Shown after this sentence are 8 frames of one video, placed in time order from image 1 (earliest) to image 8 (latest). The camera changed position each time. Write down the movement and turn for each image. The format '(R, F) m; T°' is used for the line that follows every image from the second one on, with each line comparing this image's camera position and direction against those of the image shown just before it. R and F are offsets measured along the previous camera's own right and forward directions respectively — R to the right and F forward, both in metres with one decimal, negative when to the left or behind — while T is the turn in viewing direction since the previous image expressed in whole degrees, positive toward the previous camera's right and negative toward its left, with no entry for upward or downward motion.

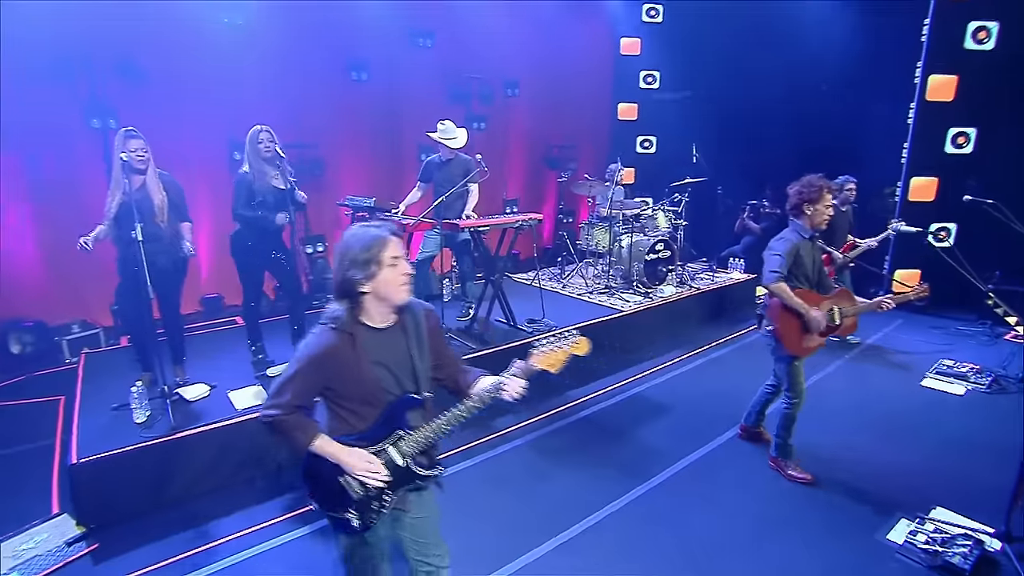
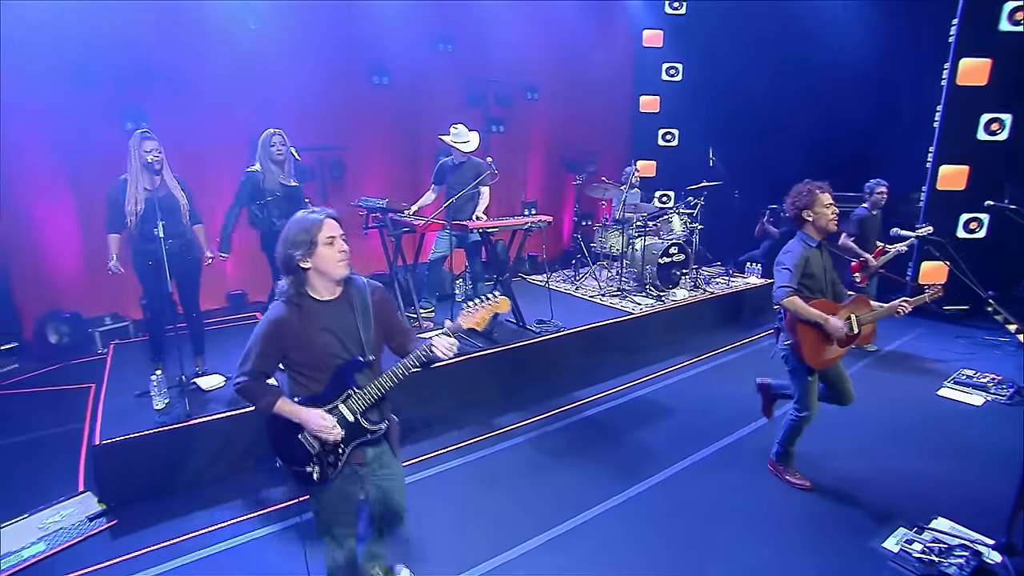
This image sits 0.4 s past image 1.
(+0.2, -0.1) m; -3°
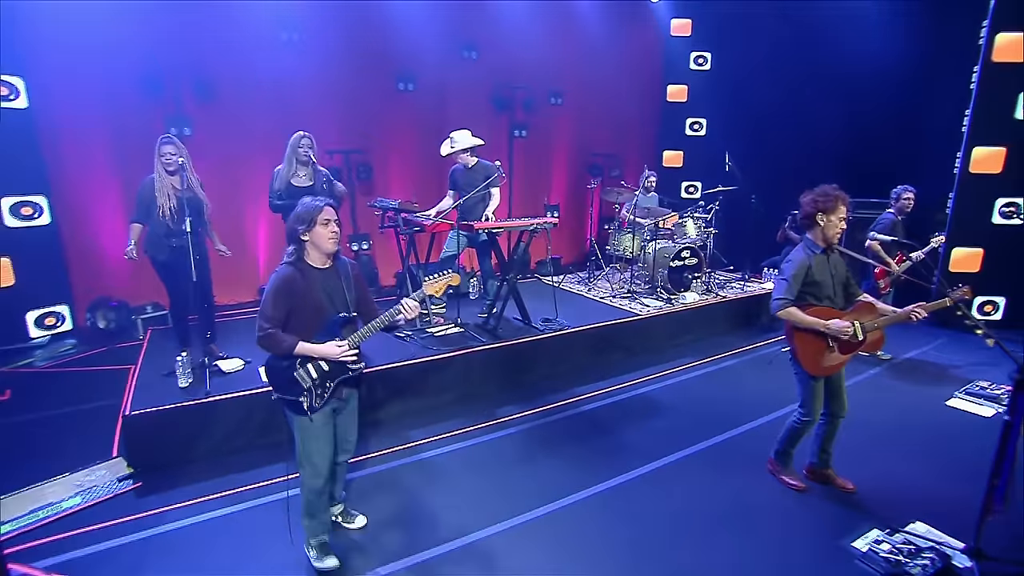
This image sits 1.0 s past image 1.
(+0.3, -0.2) m; -4°
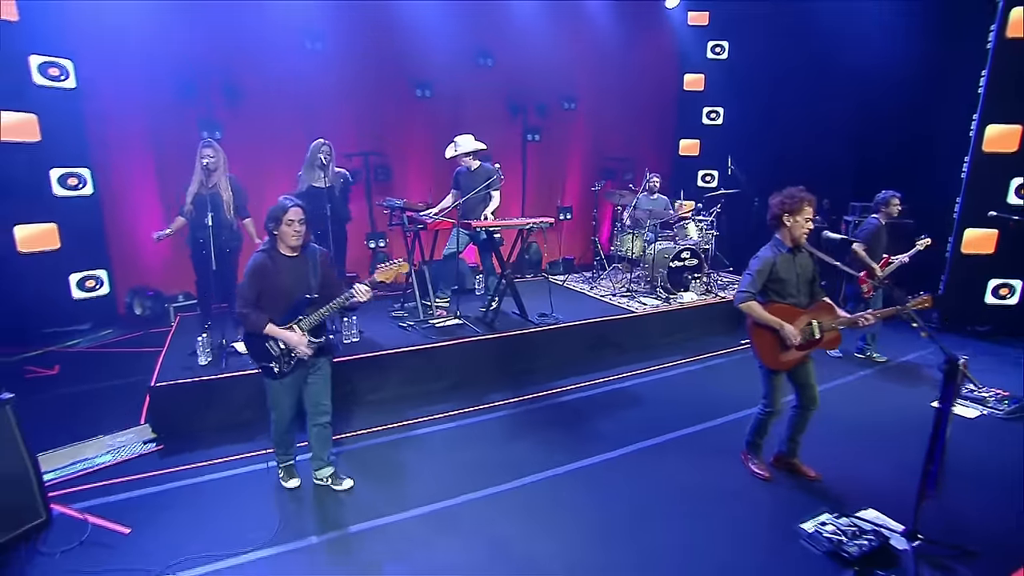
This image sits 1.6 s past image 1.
(+0.4, -0.3) m; -3°
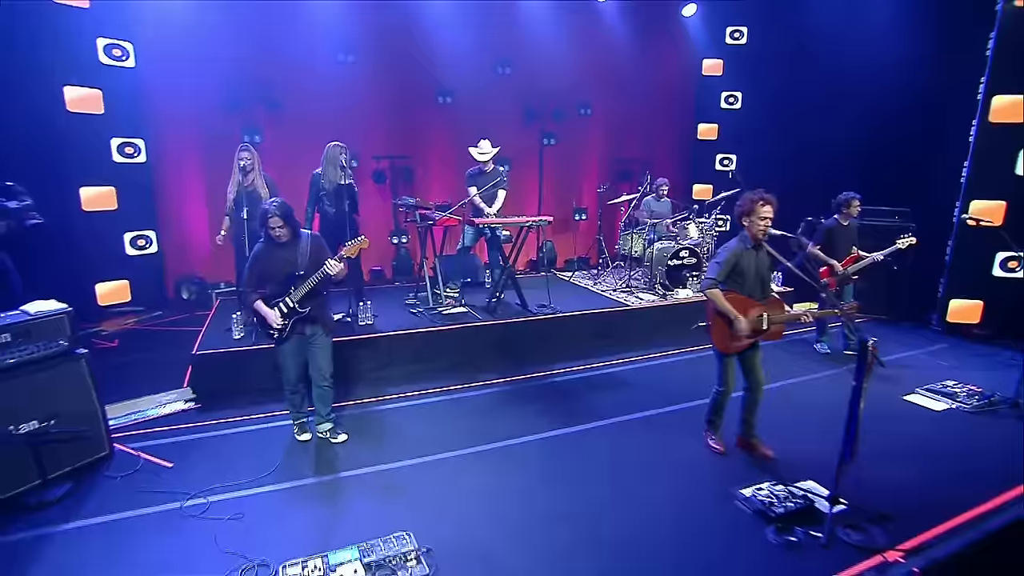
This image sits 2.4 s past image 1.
(+0.4, -0.5) m; -4°
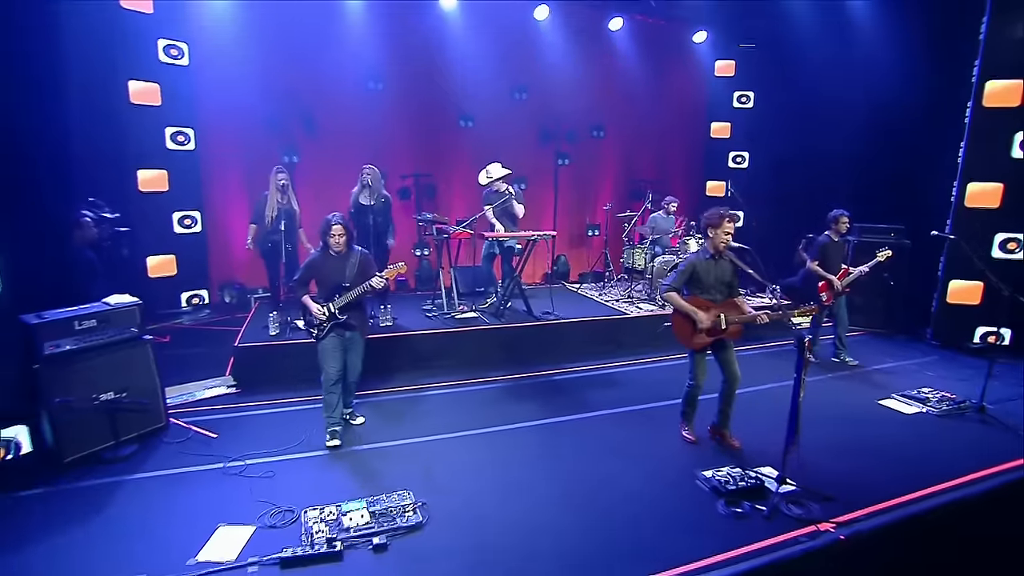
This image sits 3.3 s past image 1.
(+0.3, -0.6) m; -3°
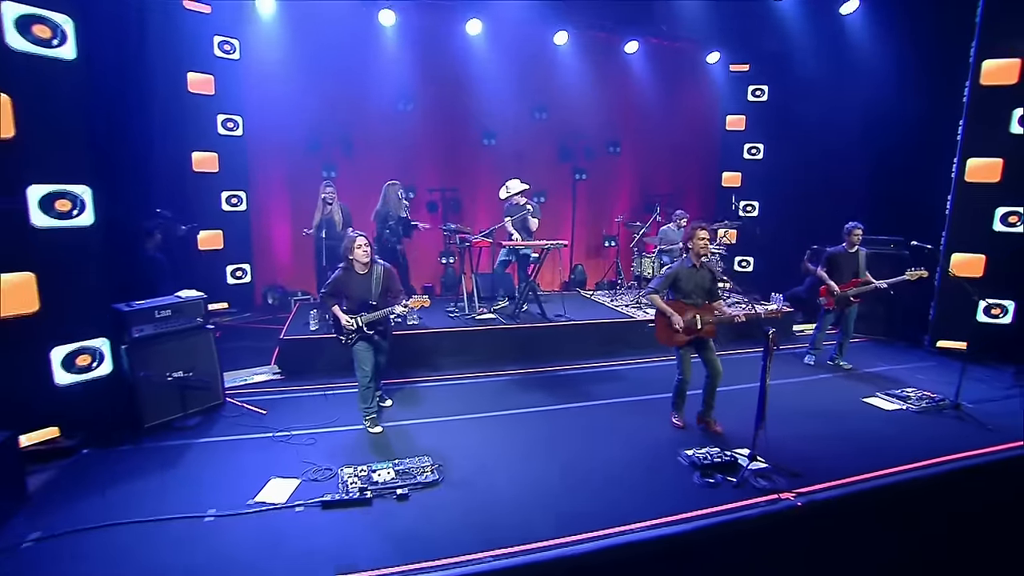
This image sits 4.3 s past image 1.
(+0.2, -0.6) m; -3°
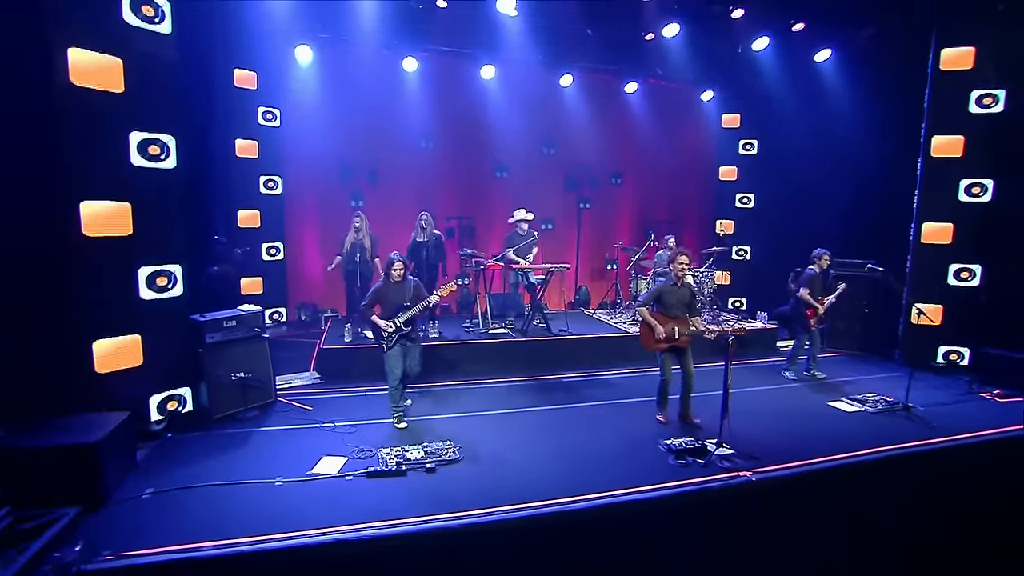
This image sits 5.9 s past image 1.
(0.0, -1.0) m; -1°
